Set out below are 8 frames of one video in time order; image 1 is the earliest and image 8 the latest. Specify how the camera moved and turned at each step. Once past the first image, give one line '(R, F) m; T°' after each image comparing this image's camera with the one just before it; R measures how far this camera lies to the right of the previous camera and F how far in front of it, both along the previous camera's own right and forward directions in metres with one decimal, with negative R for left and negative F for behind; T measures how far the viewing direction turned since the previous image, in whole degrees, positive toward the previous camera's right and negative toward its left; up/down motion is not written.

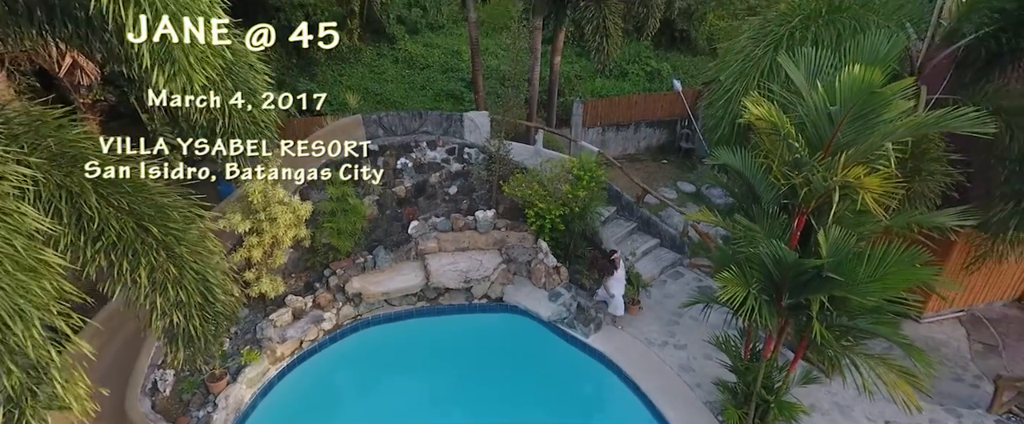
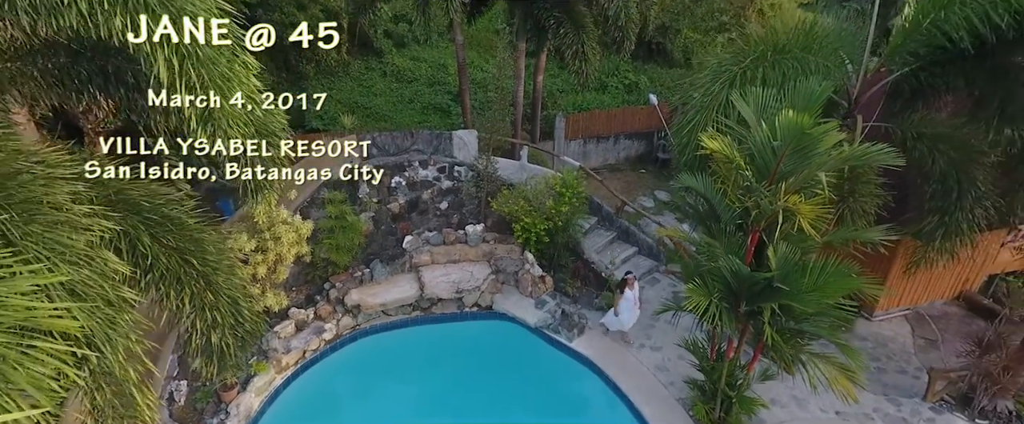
(0.0, -0.7) m; +2°
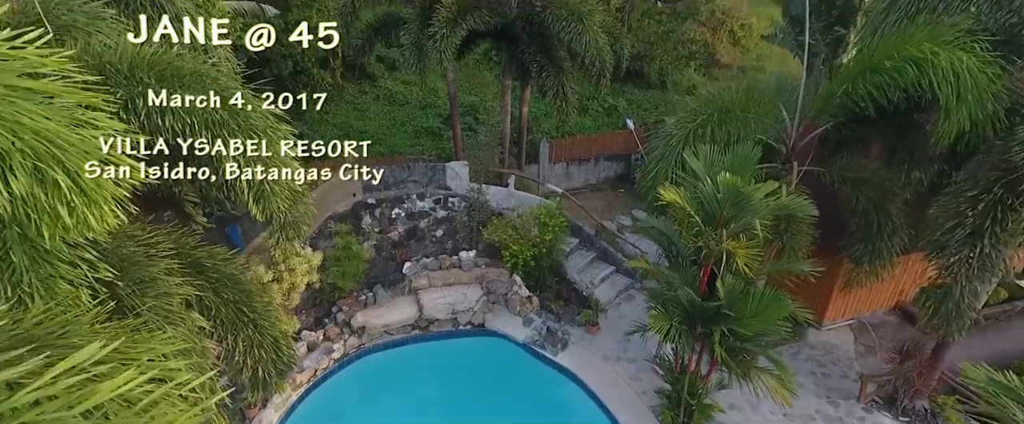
(0.0, -1.0) m; +1°
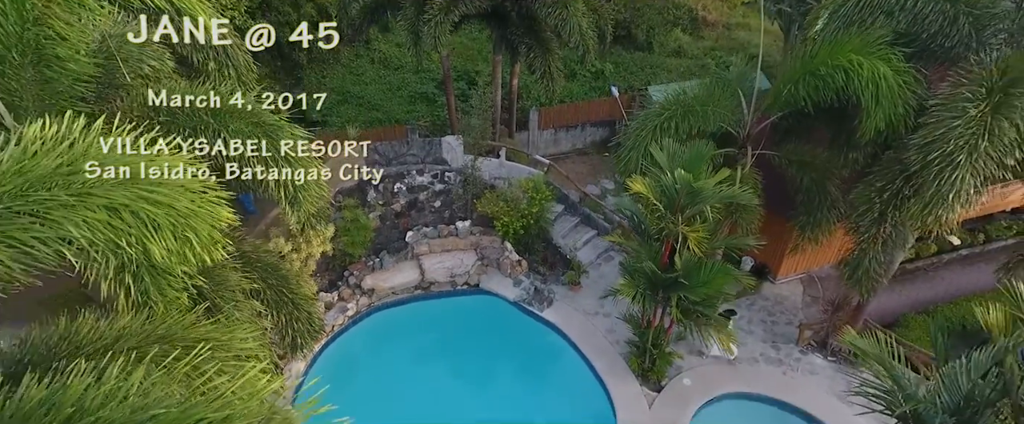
(+0.1, -1.1) m; 0°
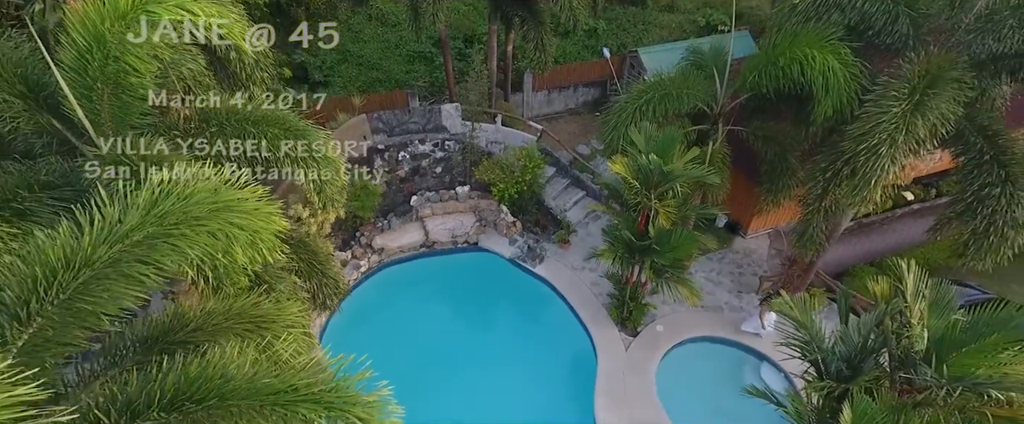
(+0.1, -1.1) m; 0°
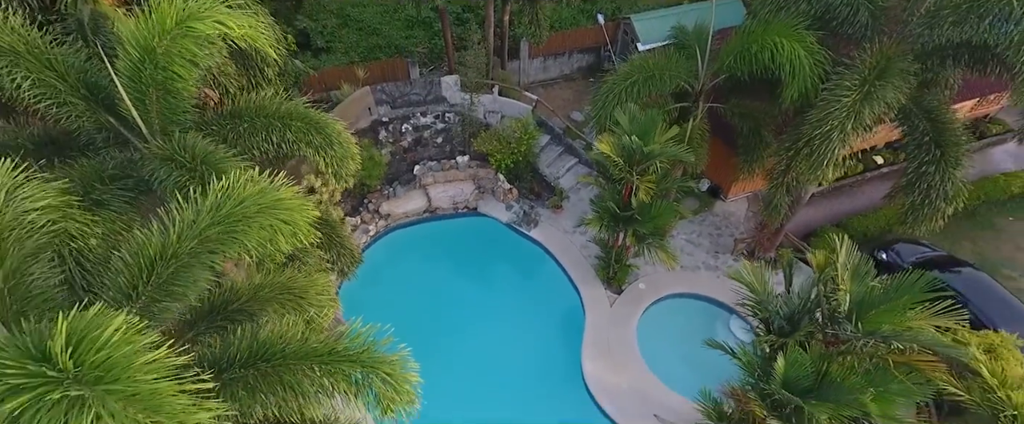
(+0.1, -1.0) m; 0°
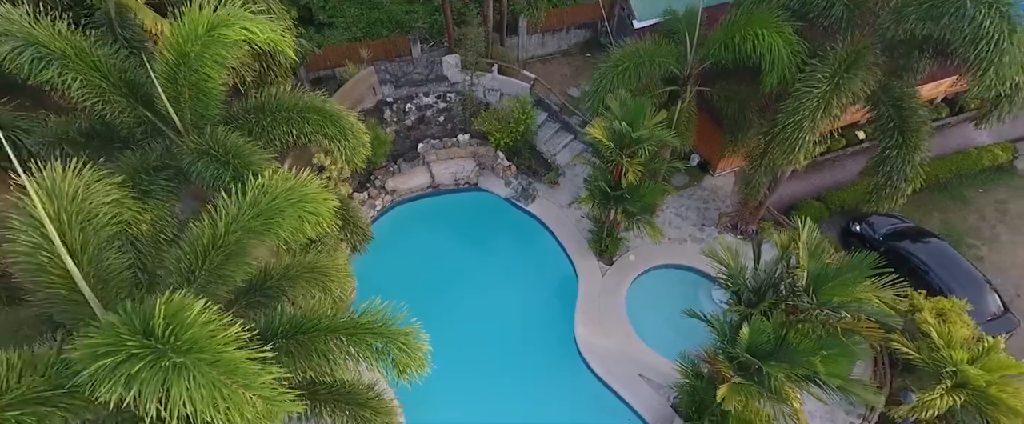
(0.0, -0.8) m; 0°
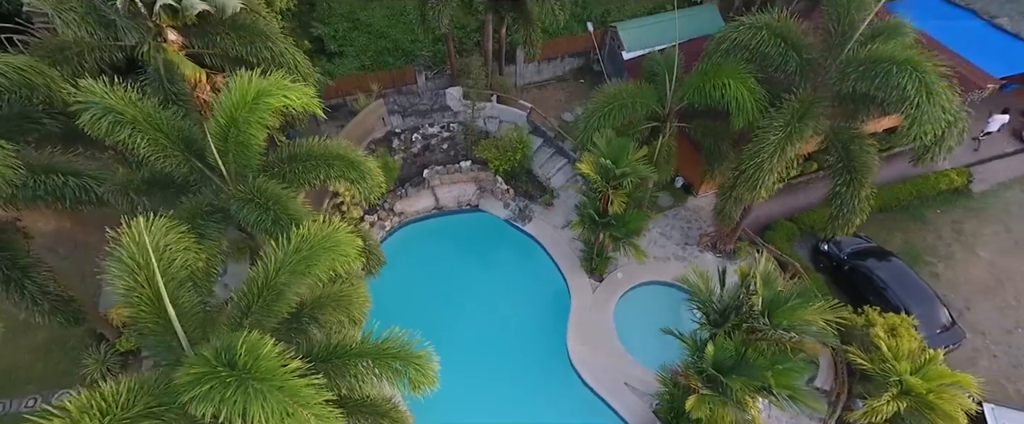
(0.0, -1.2) m; 0°
